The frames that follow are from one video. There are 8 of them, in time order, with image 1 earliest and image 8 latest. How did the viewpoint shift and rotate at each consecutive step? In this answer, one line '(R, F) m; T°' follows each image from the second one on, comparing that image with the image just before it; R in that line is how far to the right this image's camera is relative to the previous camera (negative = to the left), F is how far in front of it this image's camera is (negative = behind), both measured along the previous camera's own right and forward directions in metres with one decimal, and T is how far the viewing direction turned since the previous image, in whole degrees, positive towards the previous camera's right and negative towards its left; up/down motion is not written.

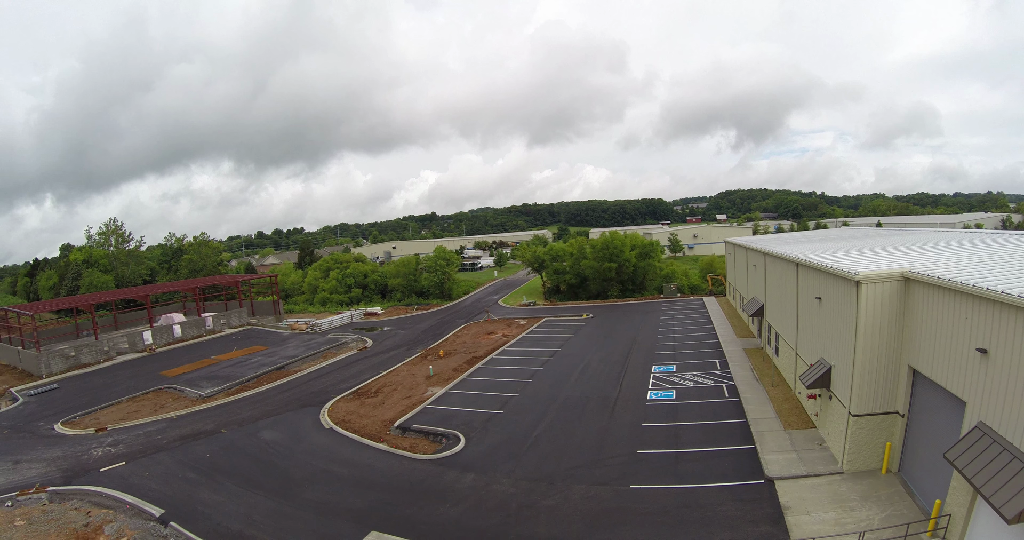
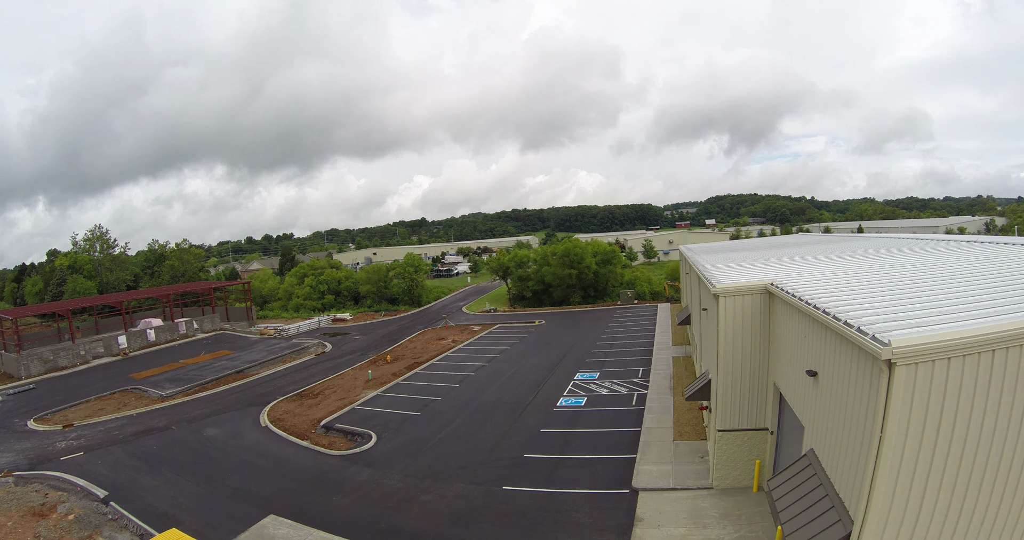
(+3.6, -1.9) m; -1°
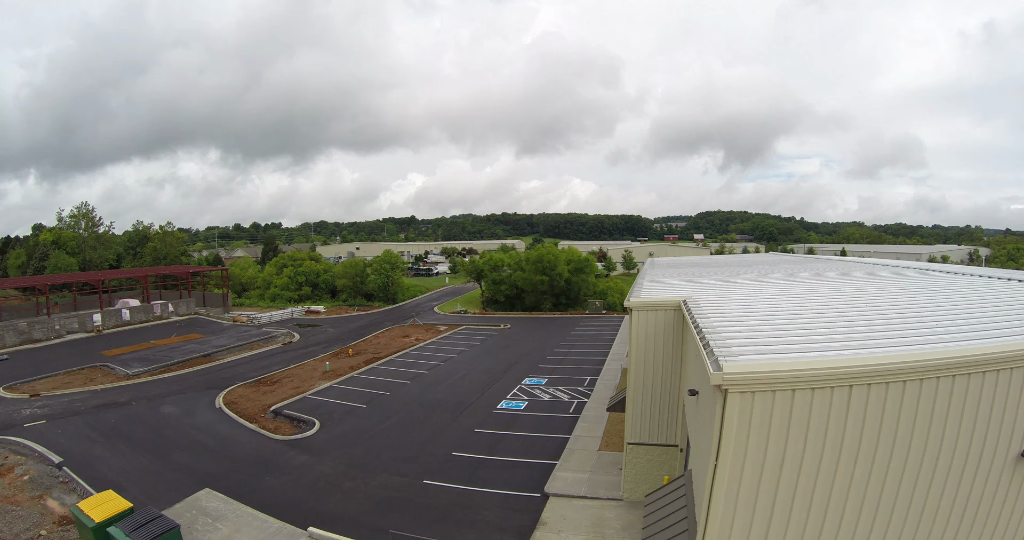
(+2.3, -1.3) m; 0°
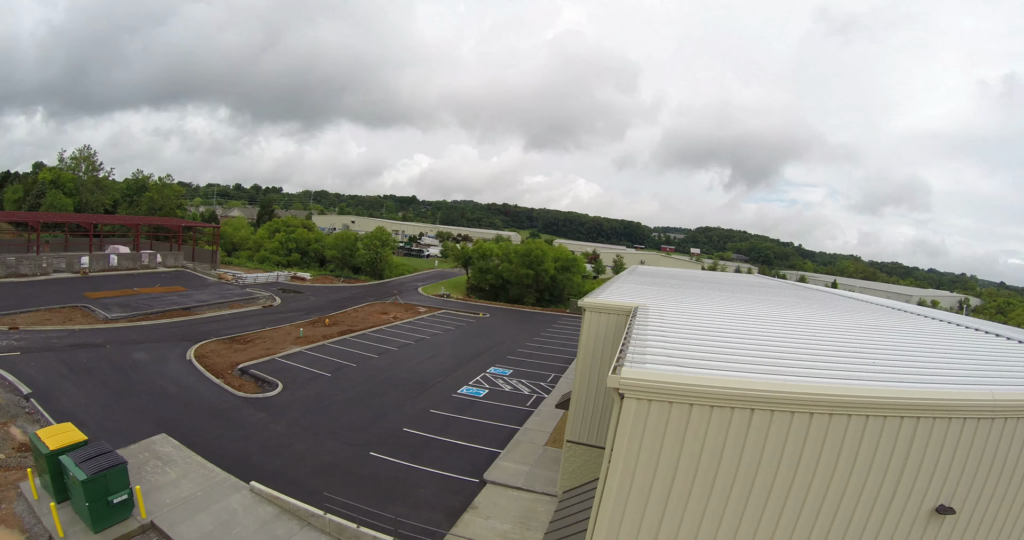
(+1.1, -0.5) m; 0°
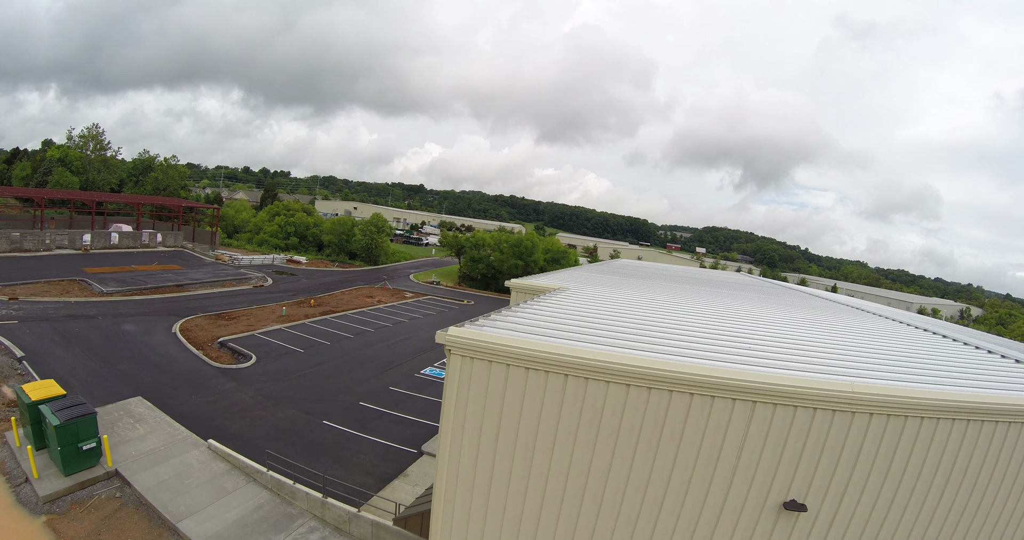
(+1.8, -0.7) m; -1°
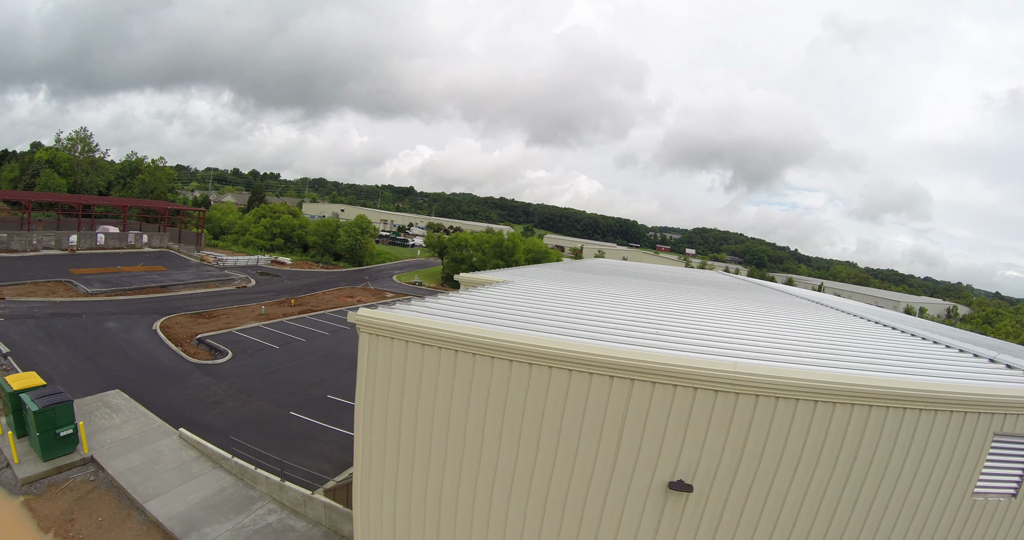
(+1.4, -0.8) m; +1°
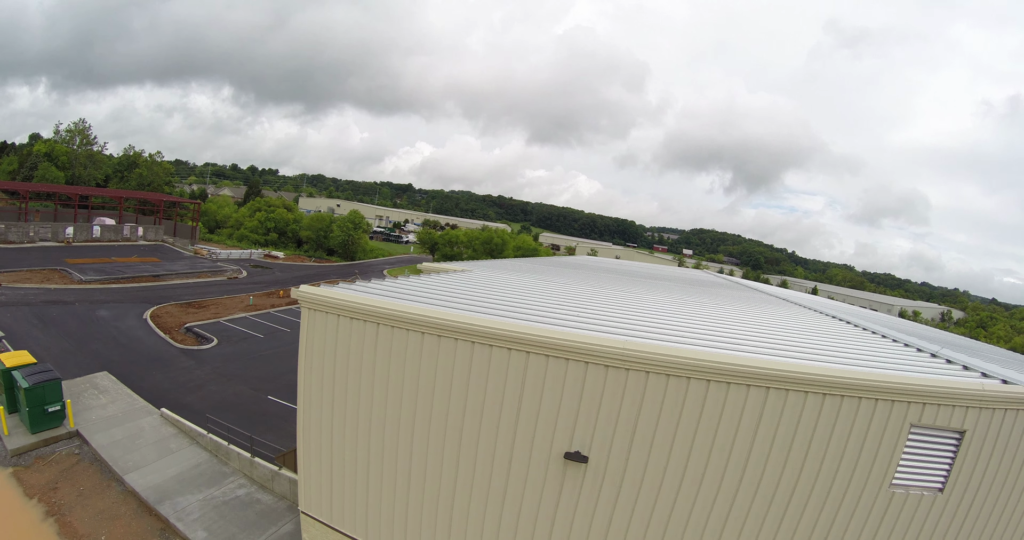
(+1.1, -0.6) m; 0°
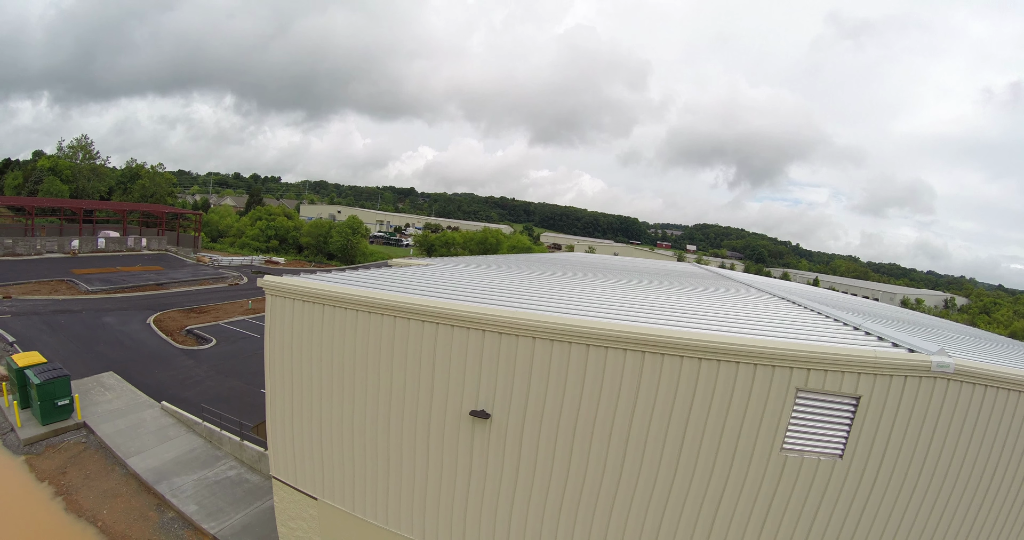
(+1.2, -0.8) m; -1°
